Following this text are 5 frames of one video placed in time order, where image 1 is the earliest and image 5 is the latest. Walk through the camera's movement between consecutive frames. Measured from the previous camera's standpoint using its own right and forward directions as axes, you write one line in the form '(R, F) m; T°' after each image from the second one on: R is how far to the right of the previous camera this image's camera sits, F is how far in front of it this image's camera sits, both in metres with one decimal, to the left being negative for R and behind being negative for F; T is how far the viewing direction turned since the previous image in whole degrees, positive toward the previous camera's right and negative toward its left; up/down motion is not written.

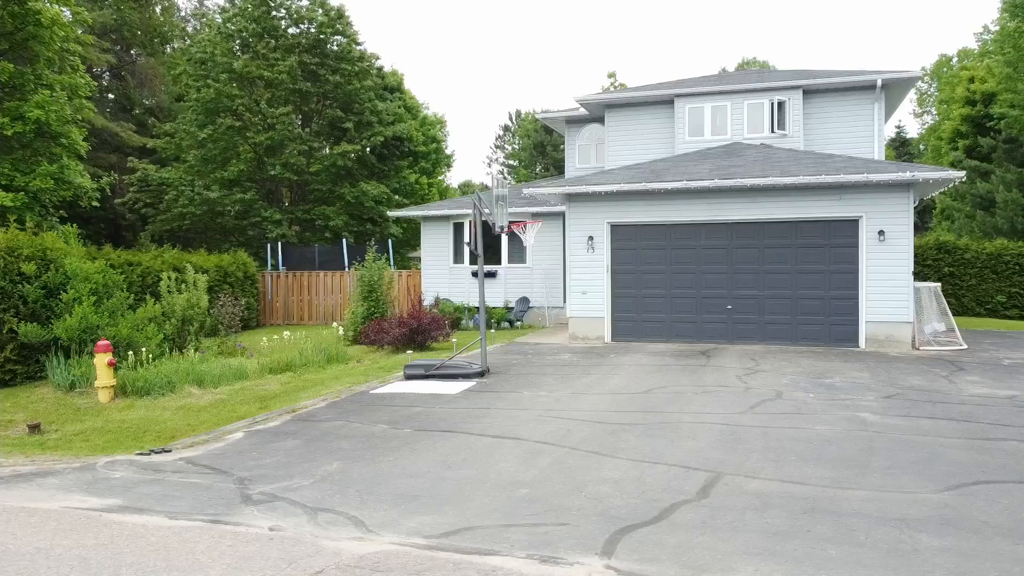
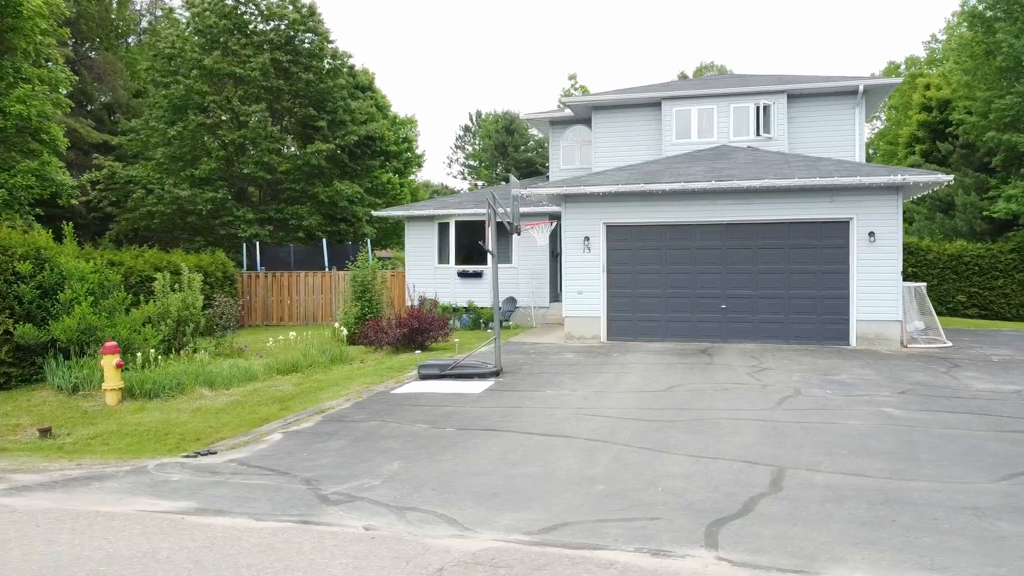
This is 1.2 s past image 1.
(-0.9, 0.0) m; +3°
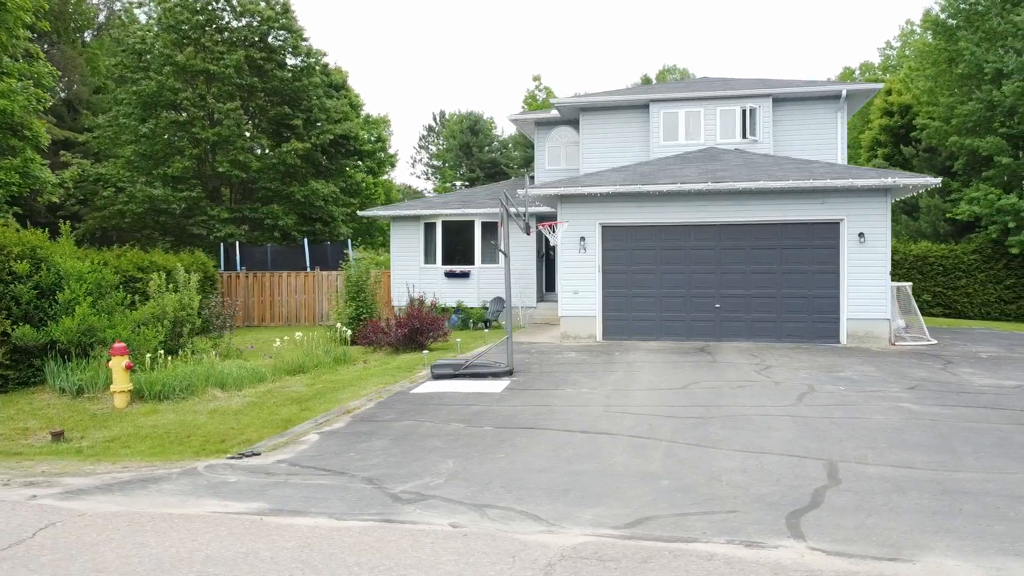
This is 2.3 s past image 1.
(-0.8, 0.0) m; +3°
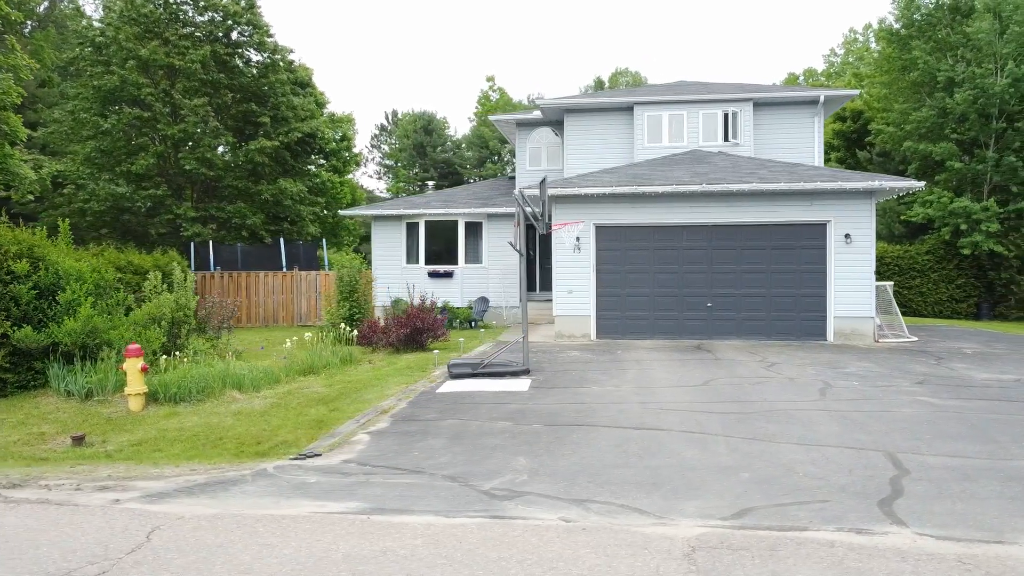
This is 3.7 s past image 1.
(-1.0, 0.0) m; +4°
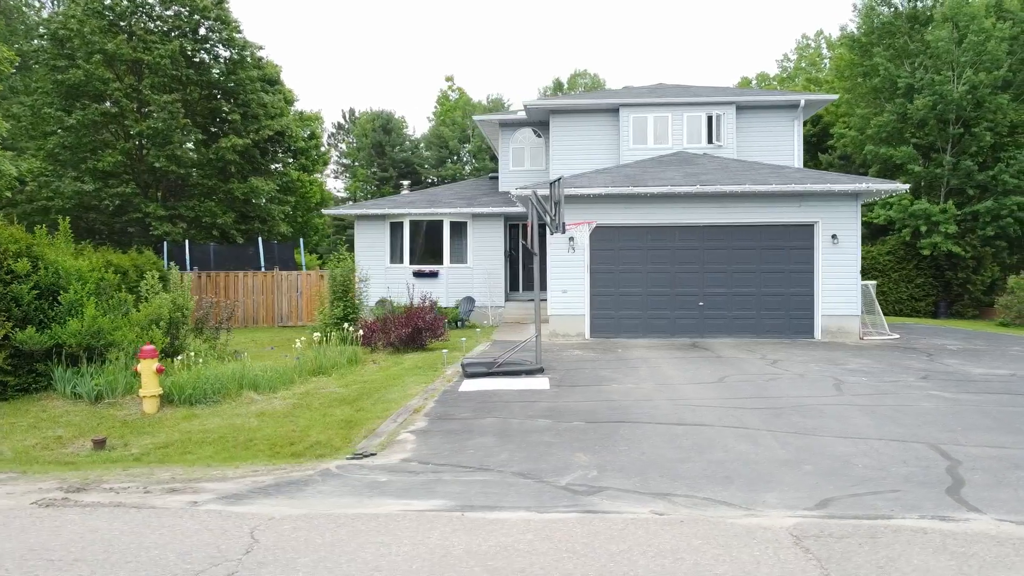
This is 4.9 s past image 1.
(-0.9, 0.0) m; +3°
